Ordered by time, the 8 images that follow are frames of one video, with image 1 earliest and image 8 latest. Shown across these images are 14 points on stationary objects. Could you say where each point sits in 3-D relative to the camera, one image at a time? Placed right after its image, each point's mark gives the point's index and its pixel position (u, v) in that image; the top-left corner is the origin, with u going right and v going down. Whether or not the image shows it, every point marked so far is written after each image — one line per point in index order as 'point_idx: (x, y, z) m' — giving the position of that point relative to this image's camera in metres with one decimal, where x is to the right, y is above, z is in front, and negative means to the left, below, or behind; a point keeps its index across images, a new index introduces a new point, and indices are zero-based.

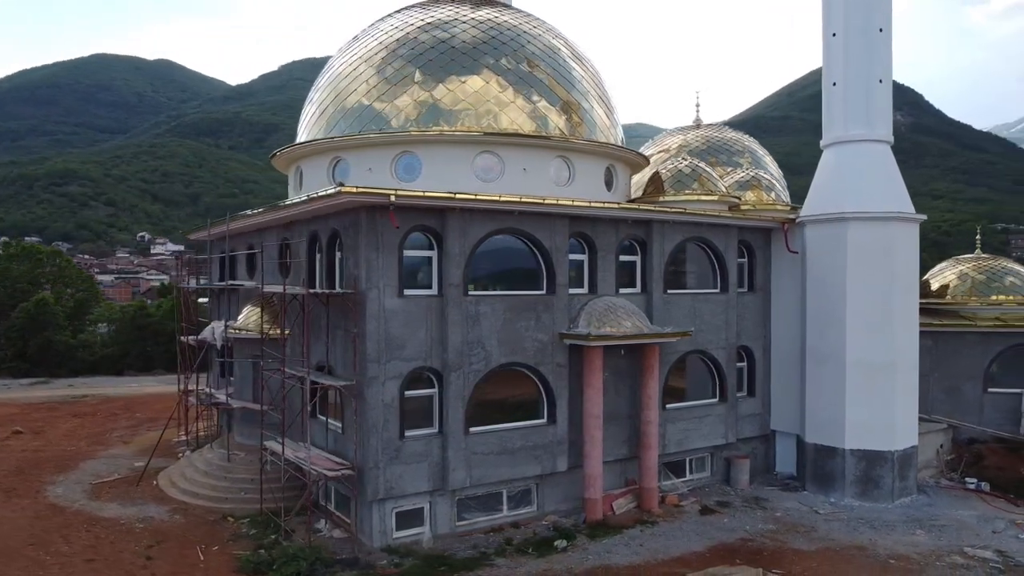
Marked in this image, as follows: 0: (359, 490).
0: (-2.9, -3.8, +13.1) m
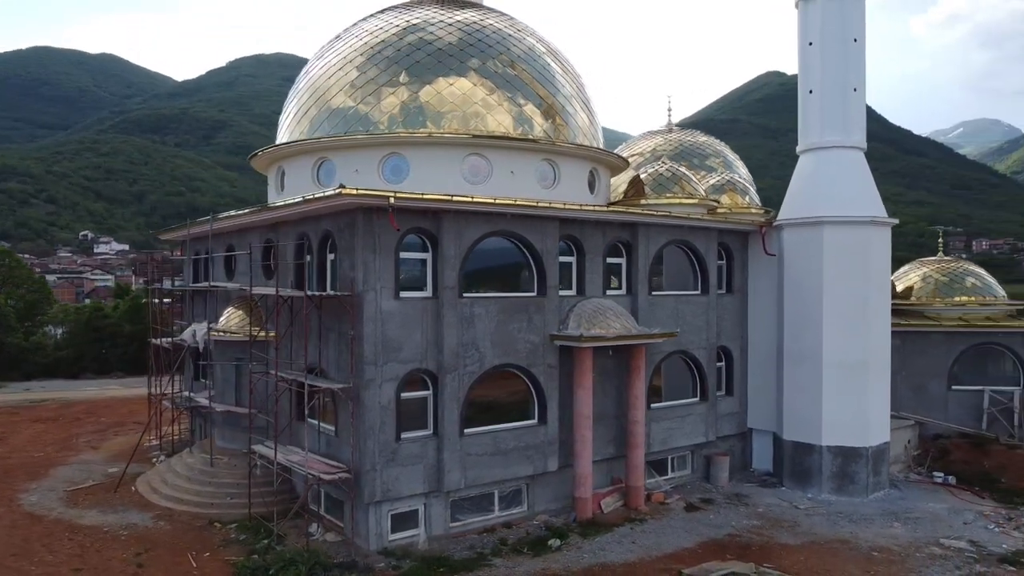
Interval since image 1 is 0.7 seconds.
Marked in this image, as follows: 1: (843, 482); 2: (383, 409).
0: (-2.9, -3.9, +13.1) m
1: (+8.5, -5.0, +17.7) m
2: (-2.4, -2.3, +13.0) m
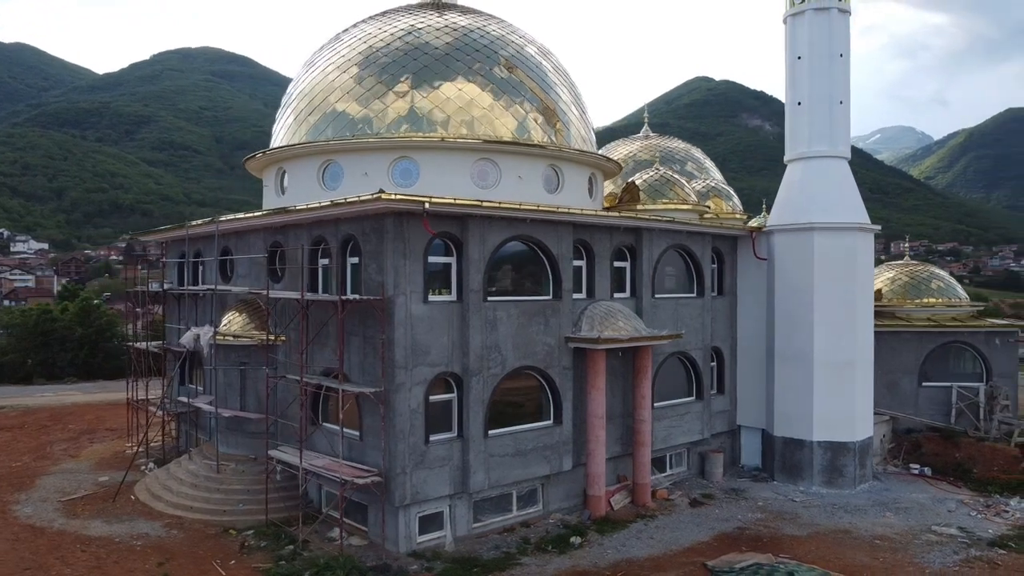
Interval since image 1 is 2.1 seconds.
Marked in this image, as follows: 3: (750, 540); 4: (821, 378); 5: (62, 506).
0: (-2.4, -4.0, +13.1) m
1: (+8.6, -5.0, +18.6) m
2: (-1.9, -2.3, +13.1) m
3: (+5.0, -5.2, +14.4) m
4: (+8.3, -2.4, +18.7) m
5: (-10.4, -5.1, +16.1) m
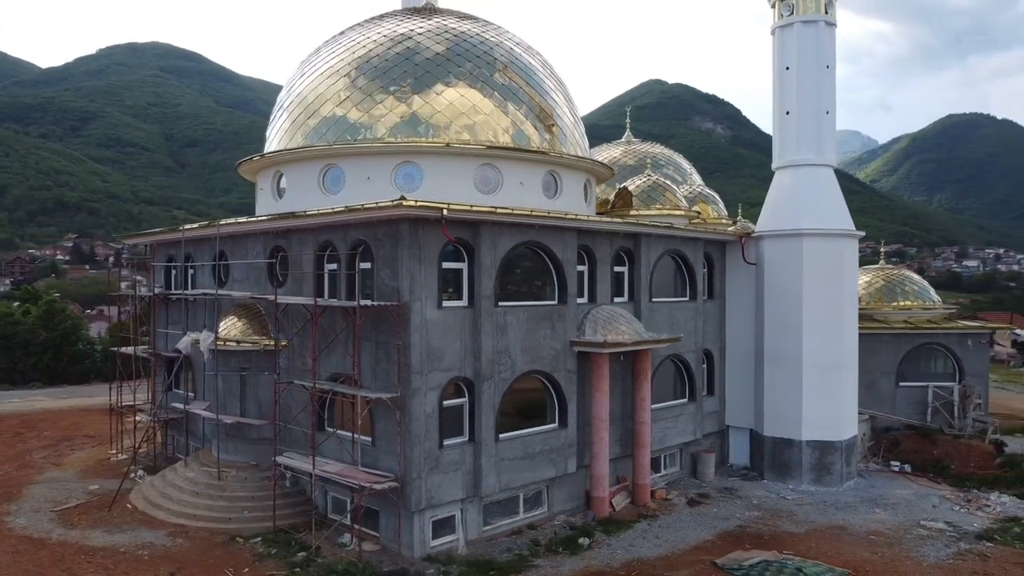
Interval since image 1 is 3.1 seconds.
0: (-2.1, -4.1, +13.1) m
1: (+8.6, -5.1, +19.3) m
2: (-1.6, -2.4, +13.1) m
3: (+5.2, -5.4, +14.9) m
4: (+8.3, -2.5, +19.3) m
5: (-10.3, -5.2, +15.7) m
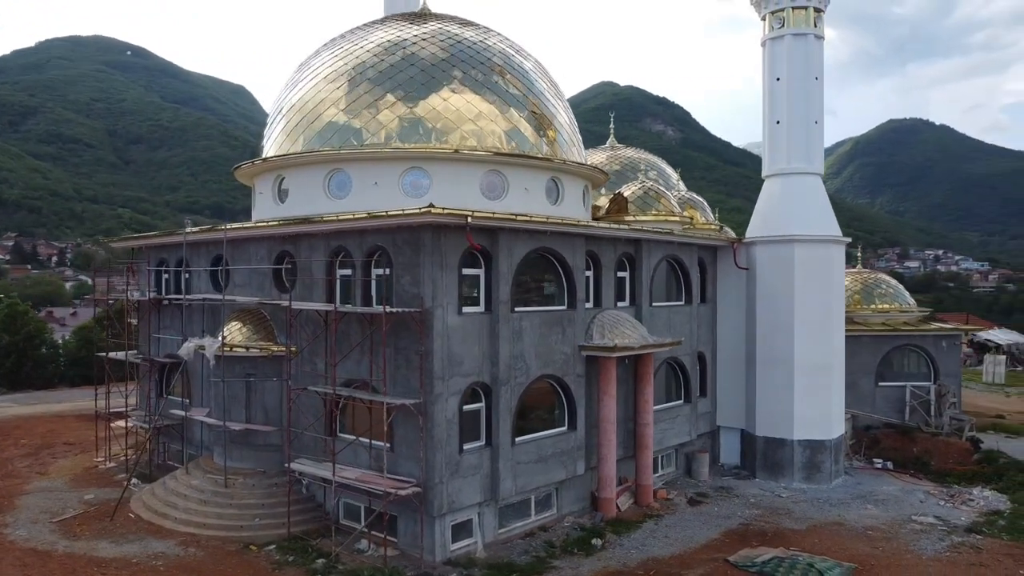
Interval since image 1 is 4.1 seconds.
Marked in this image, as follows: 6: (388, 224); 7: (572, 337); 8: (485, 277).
0: (-1.7, -4.2, +13.2) m
1: (+8.6, -5.3, +19.9) m
2: (-1.2, -2.6, +13.3) m
3: (+5.4, -5.5, +15.4) m
4: (+8.3, -2.7, +20.0) m
5: (-10.0, -5.3, +15.4) m
6: (-2.4, +1.2, +13.4) m
7: (+1.4, -1.1, +16.0) m
8: (-0.5, +0.2, +14.2) m
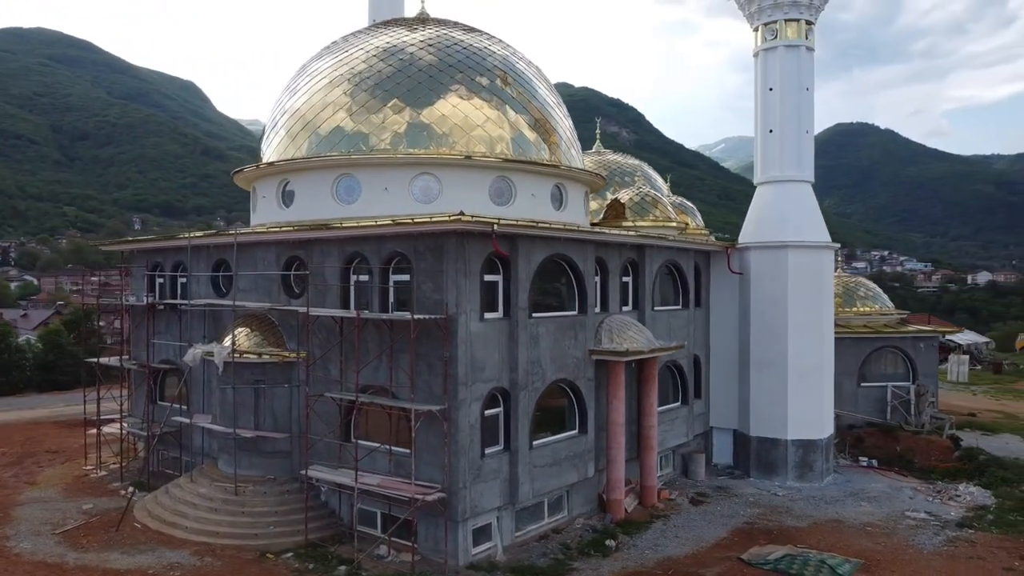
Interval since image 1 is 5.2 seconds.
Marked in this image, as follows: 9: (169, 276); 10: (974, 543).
0: (-1.3, -4.3, +13.3) m
1: (+8.7, -5.4, +20.6) m
2: (-0.8, -2.7, +13.4) m
3: (+5.7, -5.6, +15.8) m
4: (+8.4, -2.8, +20.6) m
5: (-9.7, -5.4, +15.0) m
6: (-2.0, +1.1, +13.5) m
7: (+1.6, -1.3, +16.2) m
8: (-0.2, +0.1, +14.3) m
9: (-9.7, +0.3, +19.7) m
10: (+10.1, -5.6, +15.1) m
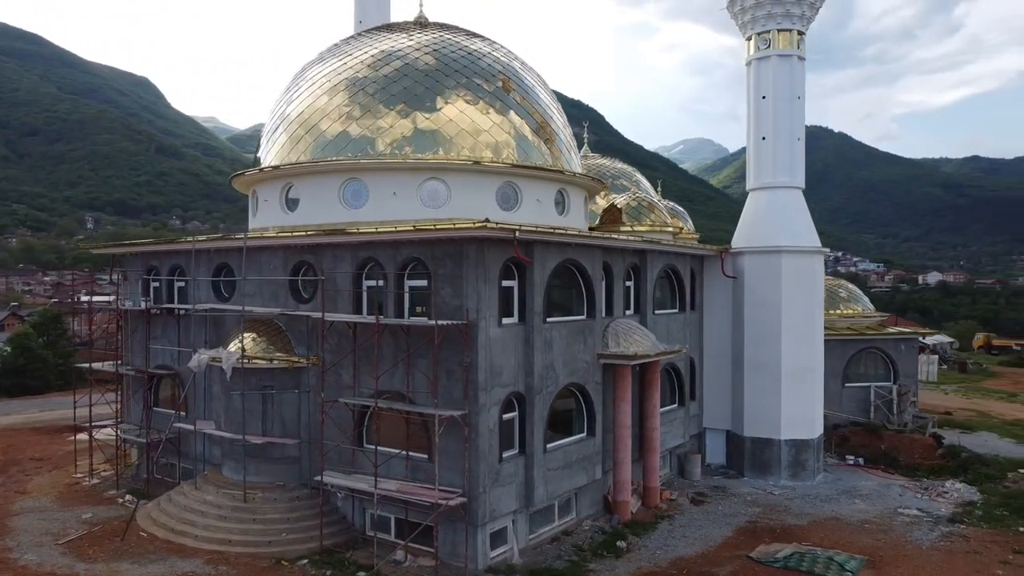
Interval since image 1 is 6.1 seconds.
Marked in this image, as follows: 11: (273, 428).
0: (-0.9, -4.4, +13.4) m
1: (+8.7, -5.5, +21.1) m
2: (-0.4, -2.8, +13.5) m
3: (+6.0, -5.7, +16.3) m
4: (+8.4, -2.9, +21.1) m
5: (-9.4, -5.5, +14.7) m
6: (-1.6, +1.0, +13.6) m
7: (+1.9, -1.4, +16.5) m
8: (+0.1, 0.0, +14.5) m
9: (-9.6, +0.2, +19.3) m
10: (+10.3, -5.7, +15.7) m
11: (-5.6, -3.3, +16.2) m
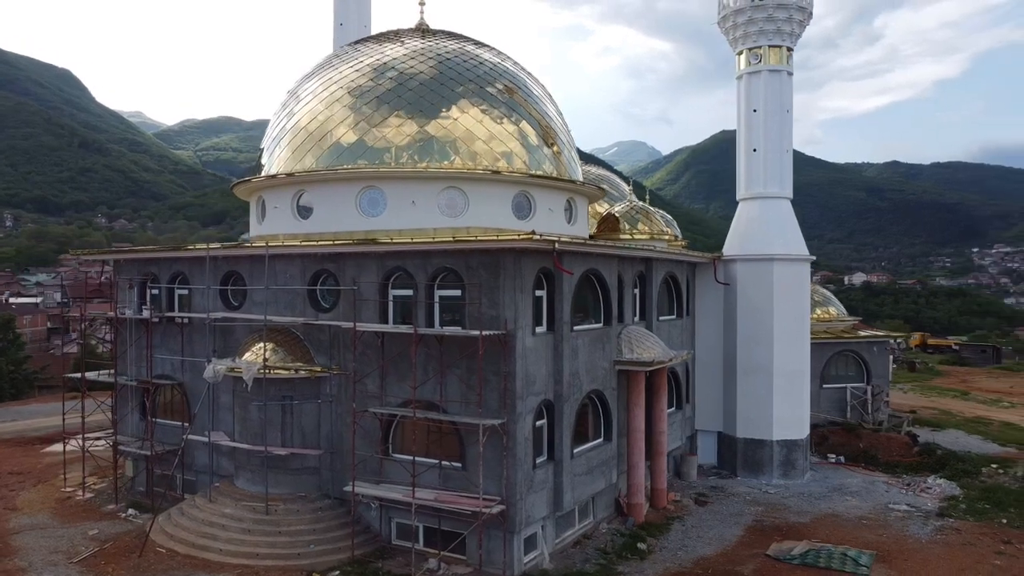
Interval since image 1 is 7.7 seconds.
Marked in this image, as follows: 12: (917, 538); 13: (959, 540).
0: (-0.2, -4.6, +13.6) m
1: (+8.8, -5.7, +22.0) m
2: (+0.3, -3.0, +13.7) m
3: (+6.4, -5.9, +17.0) m
4: (+8.4, -3.1, +22.0) m
5: (-8.8, -5.7, +14.2) m
6: (-0.9, +0.8, +13.7) m
7: (+2.3, -1.6, +16.9) m
8: (+0.8, -0.2, +14.8) m
9: (-9.4, 0.0, +18.9) m
10: (+10.8, -5.9, +16.8) m
11: (-5.1, -3.5, +16.0) m
12: (+9.5, -5.9, +16.3) m
13: (+10.3, -5.9, +16.1) m
